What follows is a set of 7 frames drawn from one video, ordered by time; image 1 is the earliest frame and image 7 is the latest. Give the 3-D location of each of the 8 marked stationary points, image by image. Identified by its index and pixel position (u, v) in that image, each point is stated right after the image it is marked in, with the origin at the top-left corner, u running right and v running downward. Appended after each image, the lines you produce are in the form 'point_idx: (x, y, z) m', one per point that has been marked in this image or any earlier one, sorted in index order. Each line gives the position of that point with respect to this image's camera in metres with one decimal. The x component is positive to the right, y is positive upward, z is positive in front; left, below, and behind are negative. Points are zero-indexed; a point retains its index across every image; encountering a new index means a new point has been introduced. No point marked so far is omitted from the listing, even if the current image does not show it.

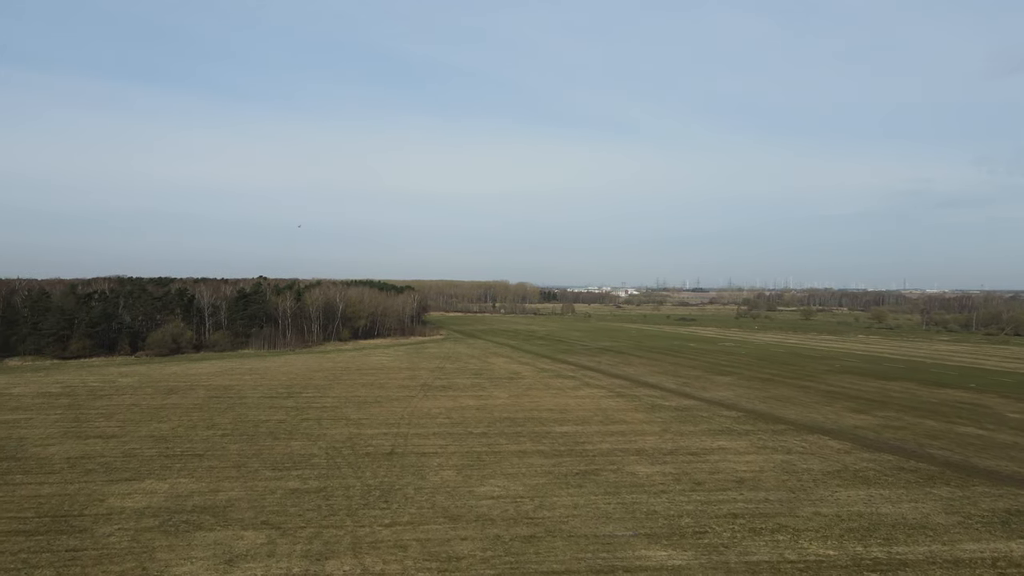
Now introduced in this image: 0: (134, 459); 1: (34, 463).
0: (-11.4, -5.2, +15.9) m
1: (-13.4, -4.9, +14.8) m
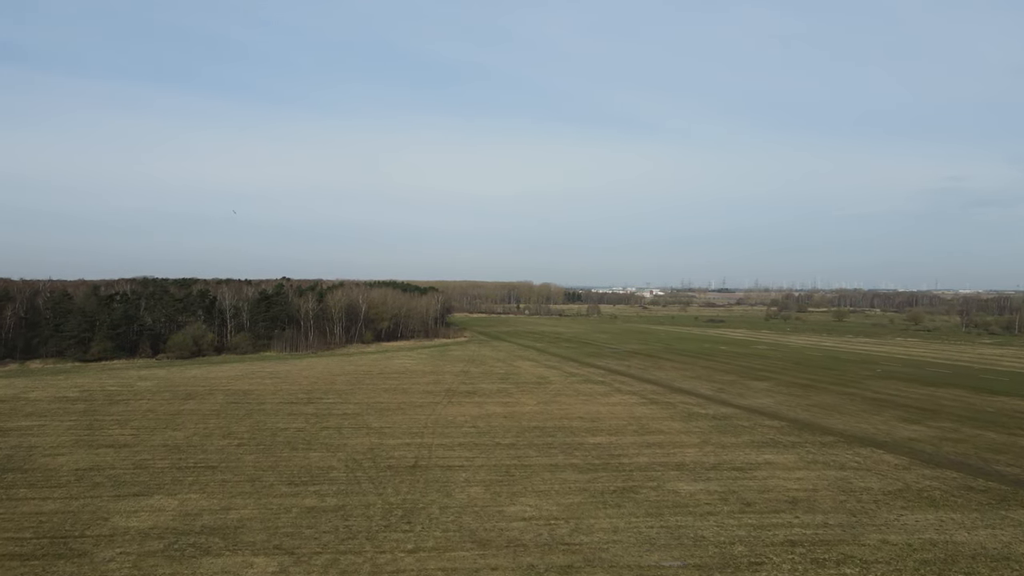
0: (-10.4, -5.2, +15.0) m
1: (-12.5, -5.0, +14.0) m
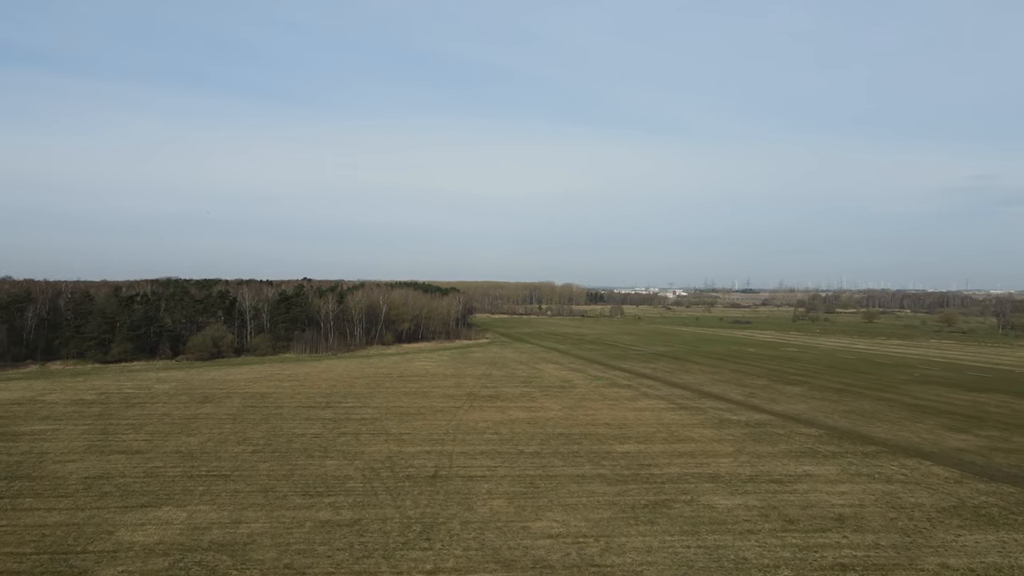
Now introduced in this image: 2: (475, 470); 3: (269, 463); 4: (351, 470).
0: (-9.7, -5.3, +14.4) m
1: (-11.8, -5.0, +13.5) m
2: (-1.3, -6.4, +18.7) m
3: (-7.8, -5.6, +16.8) m
4: (-5.2, -5.9, +17.1) m
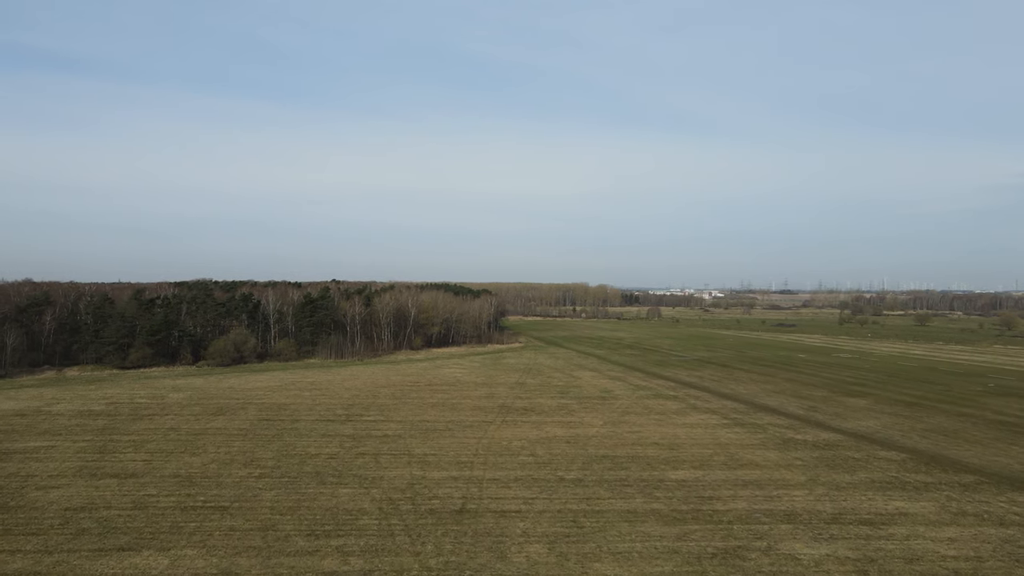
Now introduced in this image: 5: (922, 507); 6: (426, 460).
0: (-8.8, -5.4, +12.5) m
1: (-10.9, -5.1, +11.8) m
2: (-0.1, -6.6, +16.2) m
3: (-6.6, -5.7, +14.8) m
4: (-4.1, -6.1, +14.9) m
5: (+15.1, -8.0, +19.5) m
6: (-3.1, -6.3, +19.3) m
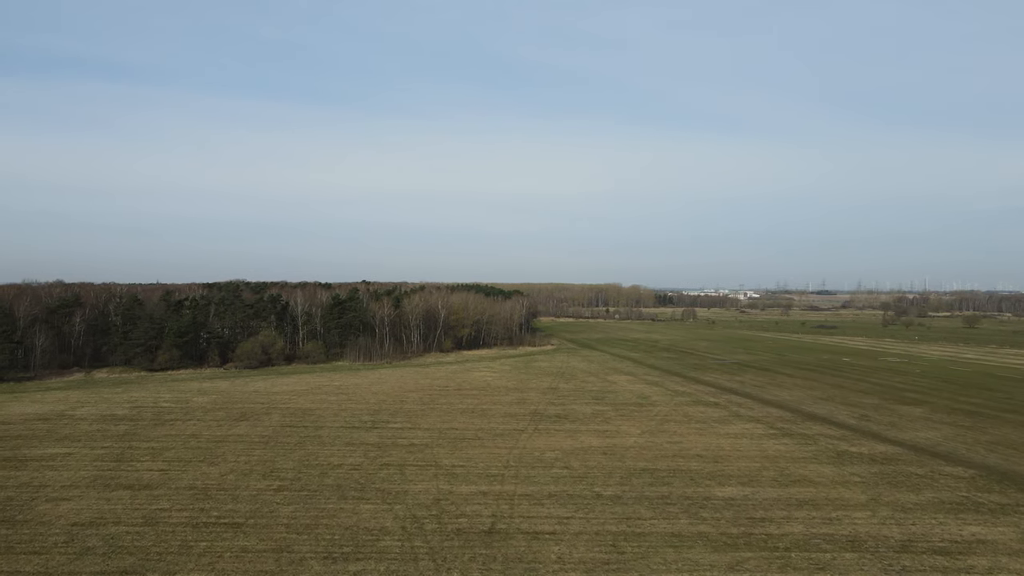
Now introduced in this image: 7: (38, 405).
0: (-8.0, -5.5, +11.8) m
1: (-10.2, -5.2, +11.1) m
2: (+0.8, -6.6, +15.0) m
3: (-5.8, -5.8, +13.9) m
4: (-3.2, -6.1, +13.9) m
5: (+16.2, -8.1, +17.4) m
6: (-2.0, -6.3, +18.2) m
7: (-17.7, -4.4, +19.7) m
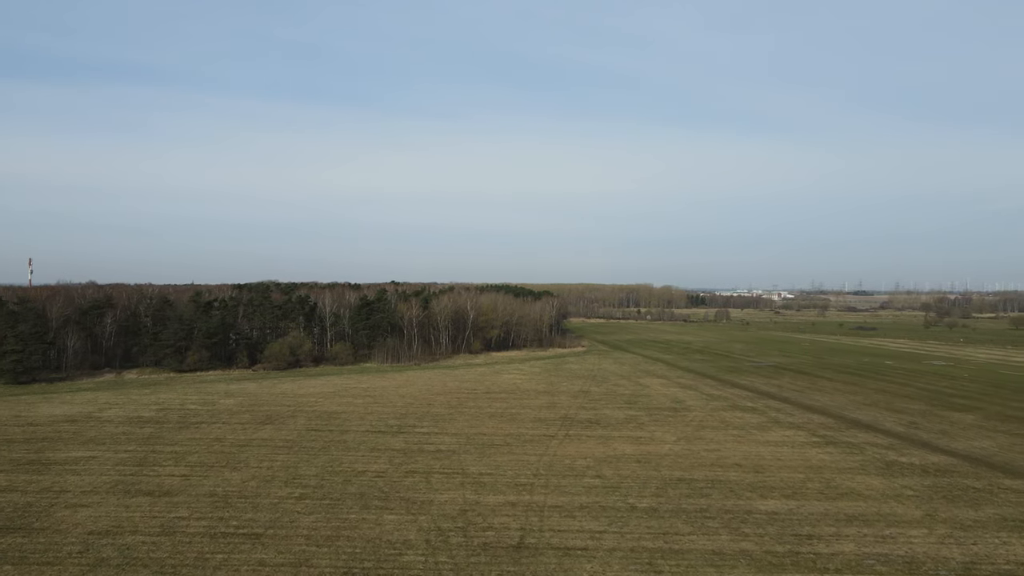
0: (-7.4, -5.5, +11.3) m
1: (-9.6, -5.2, +10.8) m
2: (+1.6, -6.6, +14.1) m
3: (-5.0, -5.8, +13.4) m
4: (-2.5, -6.1, +13.2) m
5: (+17.1, -8.0, +15.7) m
6: (-1.0, -6.3, +17.4) m
7: (-16.6, -4.4, +19.8) m
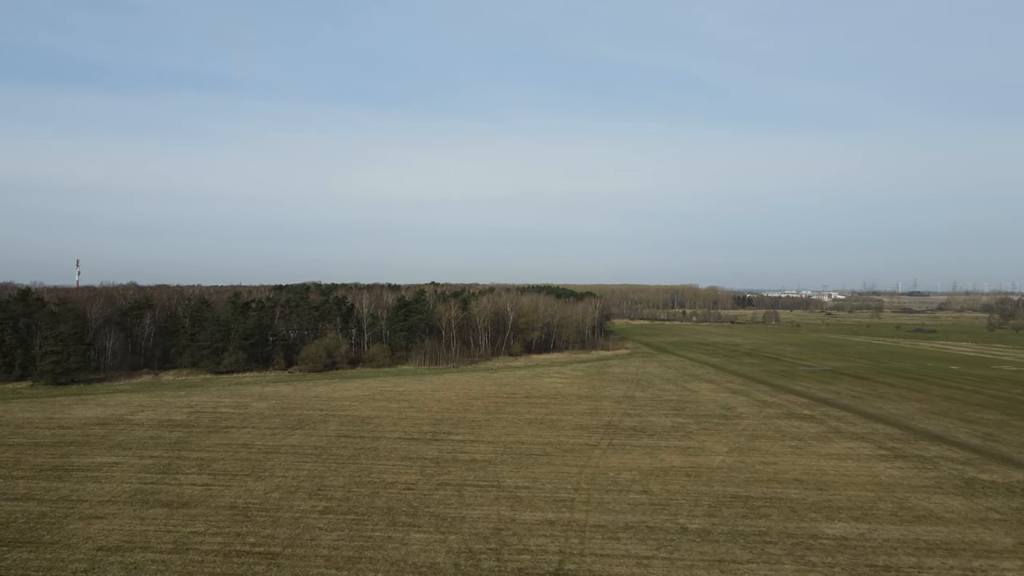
0: (-6.7, -5.5, +10.6) m
1: (-8.9, -5.2, +10.2) m
2: (+2.6, -6.6, +12.6) m
3: (-4.1, -5.8, +12.4) m
4: (-1.6, -6.1, +12.1) m
5: (+18.1, -8.0, +13.0) m
6: (+0.1, -6.3, +16.1) m
7: (-15.2, -4.5, +19.7) m
